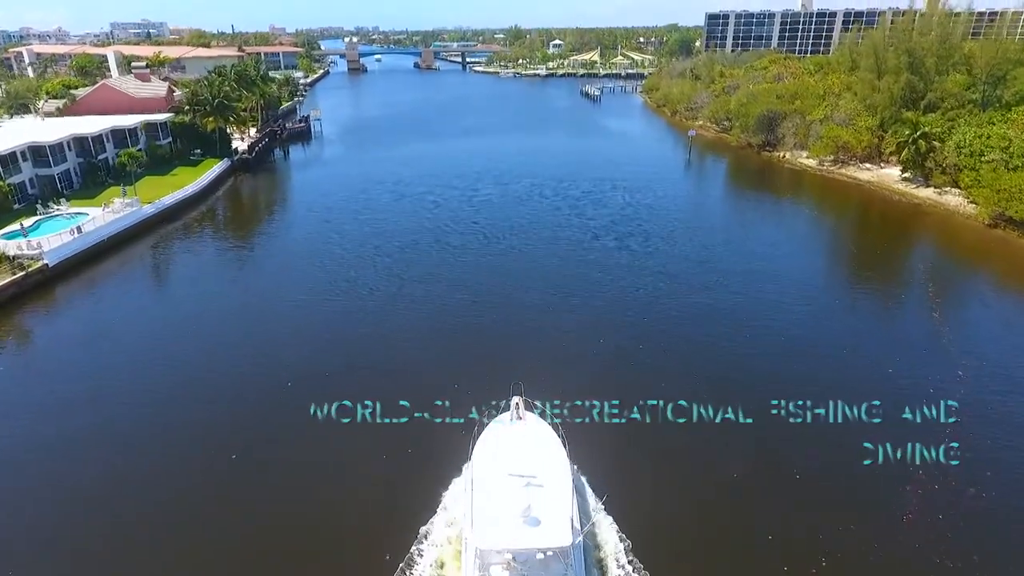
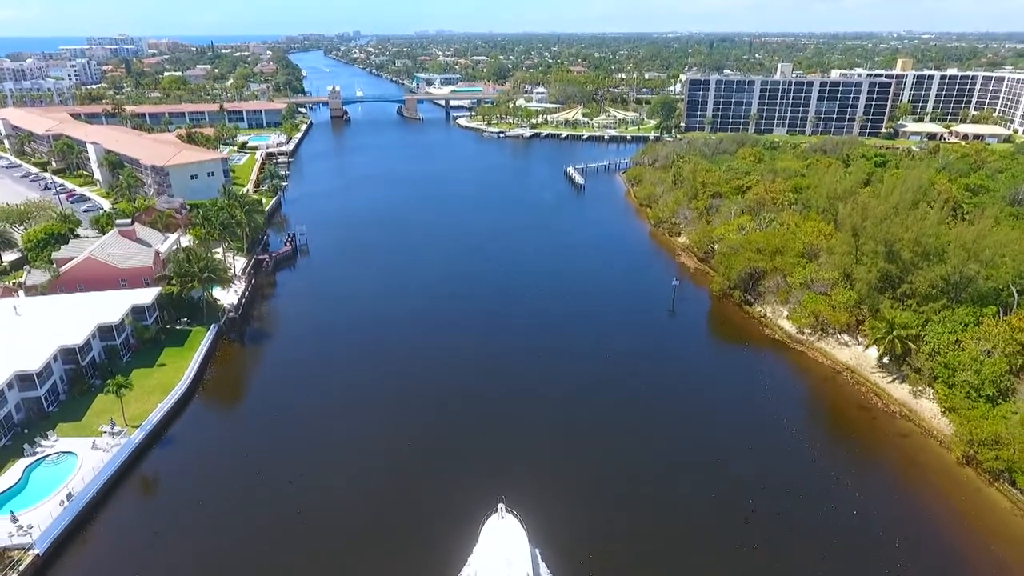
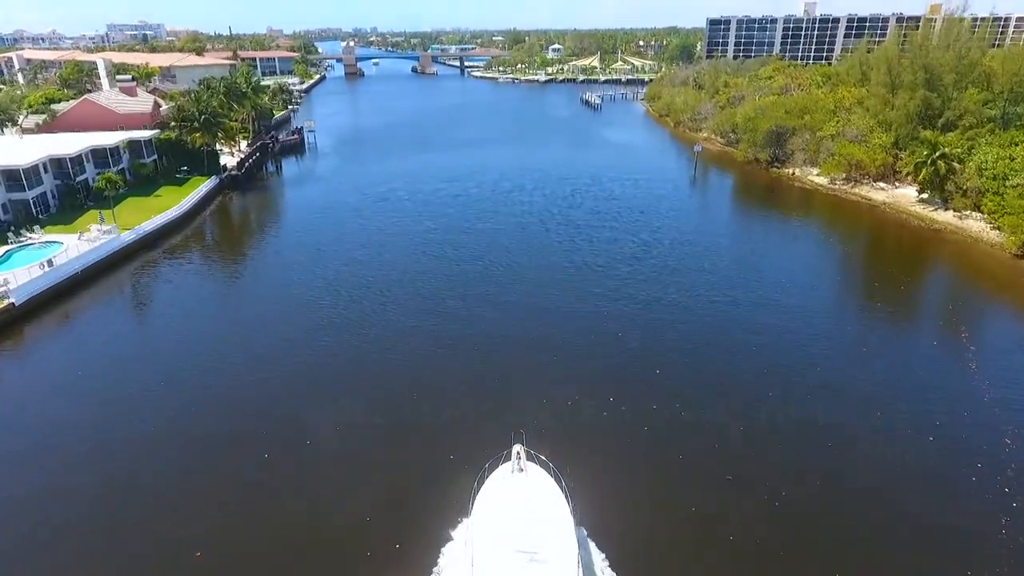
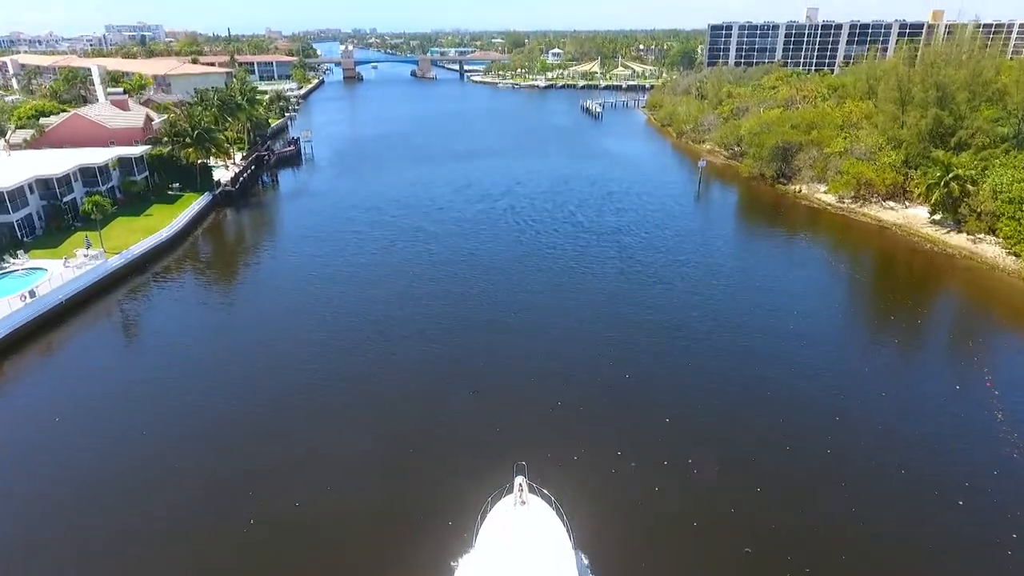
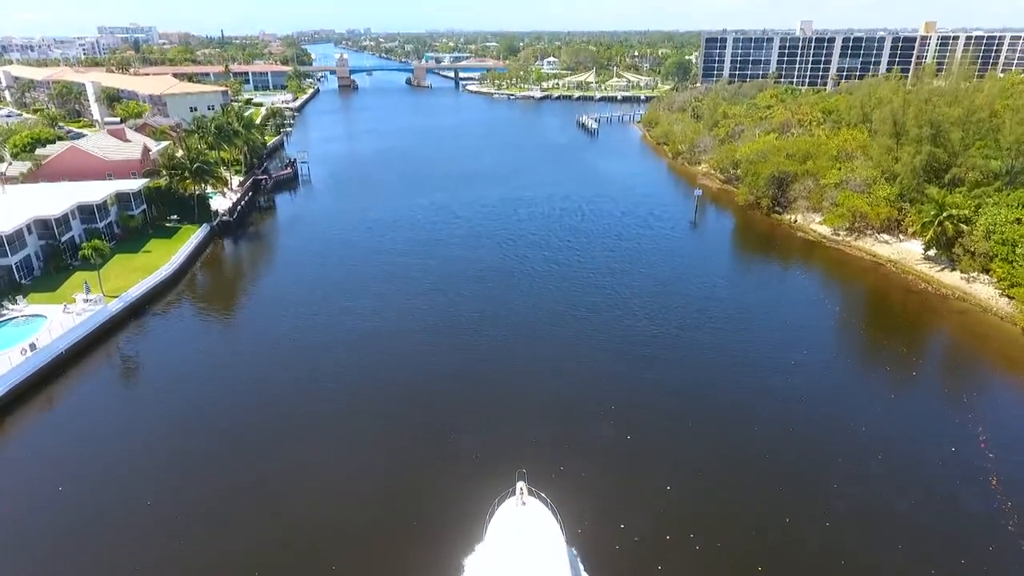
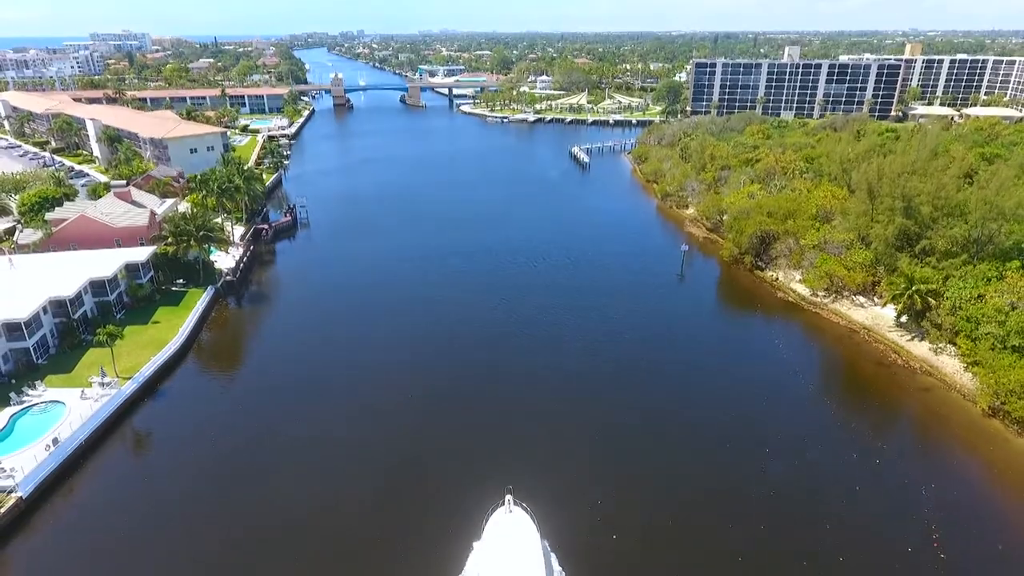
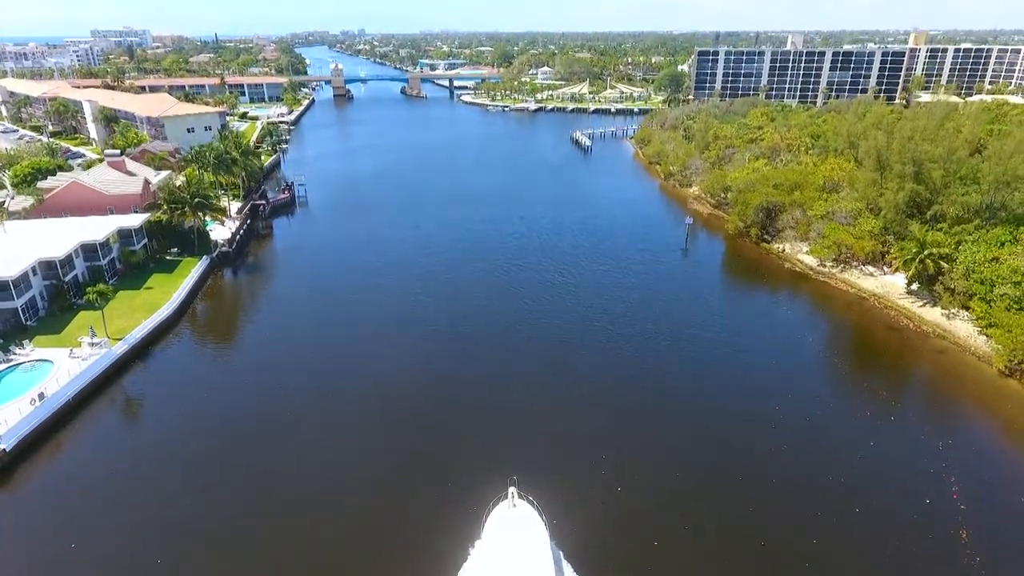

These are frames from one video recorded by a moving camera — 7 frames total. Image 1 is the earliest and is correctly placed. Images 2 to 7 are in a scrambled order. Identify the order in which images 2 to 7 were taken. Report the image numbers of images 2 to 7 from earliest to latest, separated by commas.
3, 4, 5, 7, 6, 2
